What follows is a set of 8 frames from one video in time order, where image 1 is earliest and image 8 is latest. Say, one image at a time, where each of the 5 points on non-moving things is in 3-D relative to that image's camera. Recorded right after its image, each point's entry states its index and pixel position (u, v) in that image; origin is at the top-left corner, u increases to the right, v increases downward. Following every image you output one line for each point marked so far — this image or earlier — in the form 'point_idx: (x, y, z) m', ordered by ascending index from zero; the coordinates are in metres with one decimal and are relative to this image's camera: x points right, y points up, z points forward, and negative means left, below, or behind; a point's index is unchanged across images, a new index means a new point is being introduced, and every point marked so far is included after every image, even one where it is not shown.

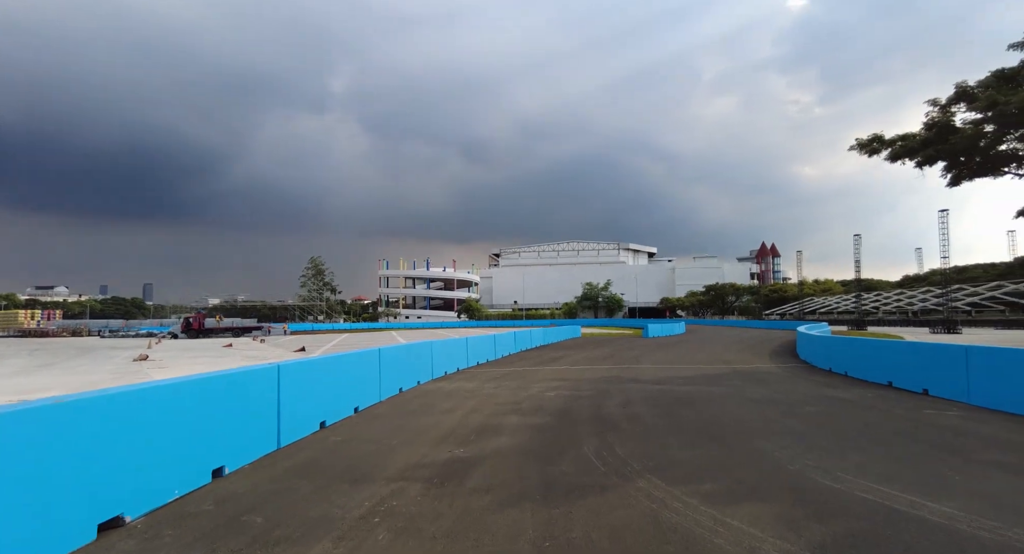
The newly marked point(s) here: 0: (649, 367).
0: (+4.9, -3.2, +17.8) m
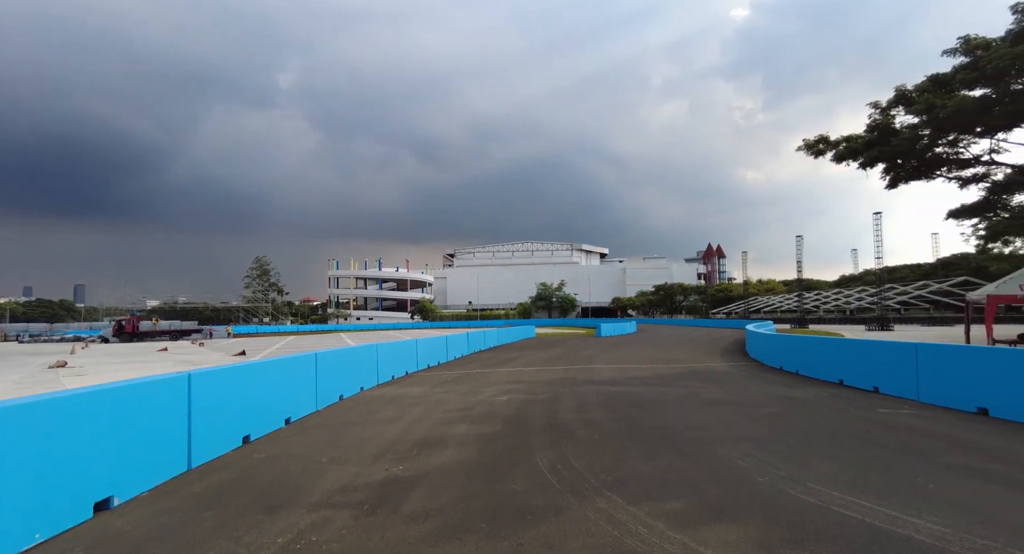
0: (+3.2, -3.1, +17.4) m
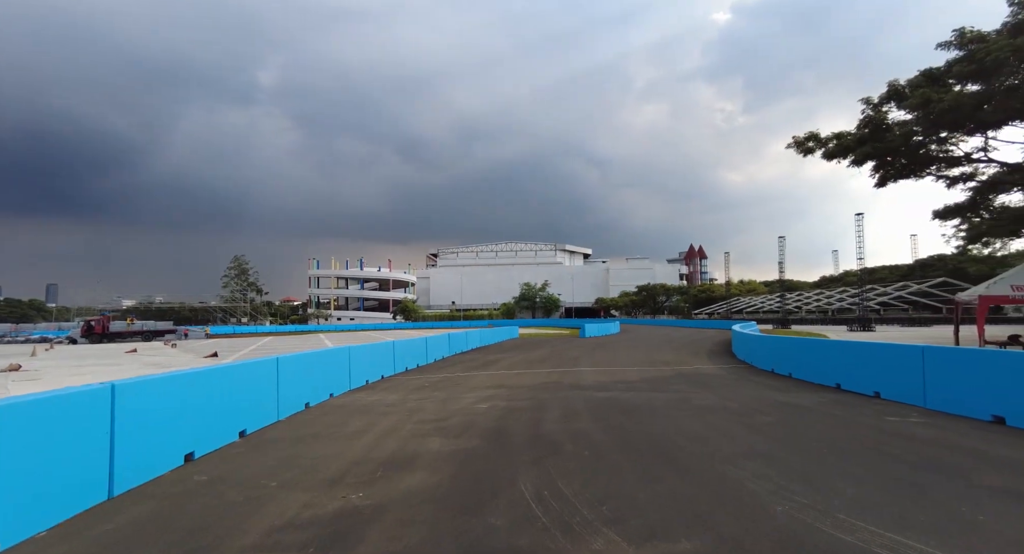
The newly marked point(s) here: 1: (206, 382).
0: (+2.6, -3.1, +16.6) m
1: (-5.3, -1.8, +8.7) m
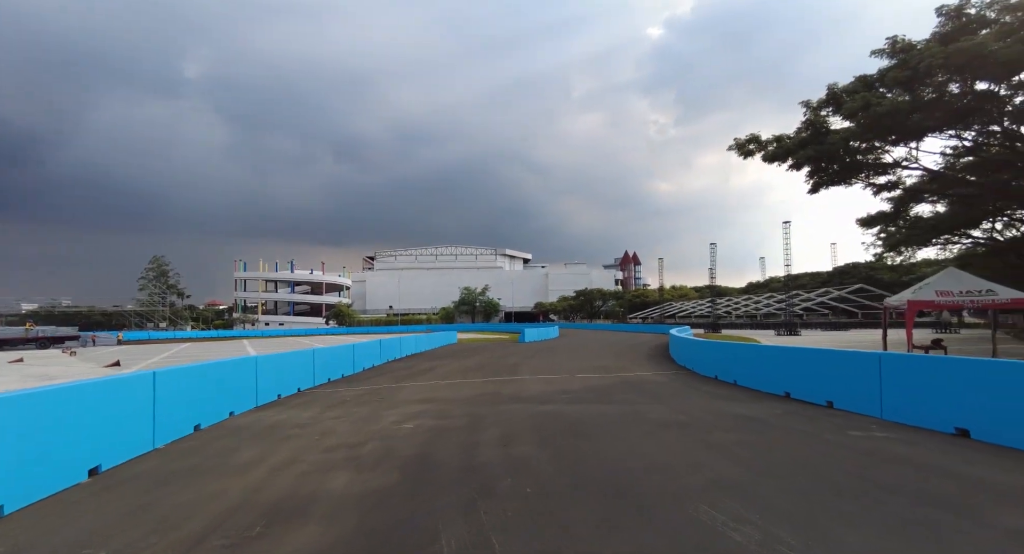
0: (+0.6, -3.1, +15.4) m
1: (-6.3, -1.7, +6.6) m
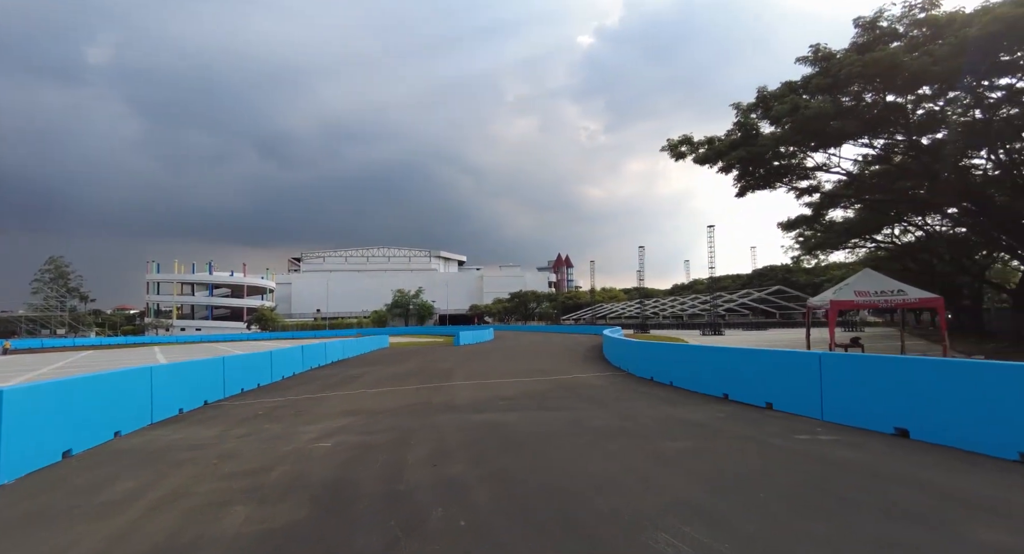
0: (-1.3, -3.1, +14.5) m
1: (-7.0, -1.7, +4.9) m
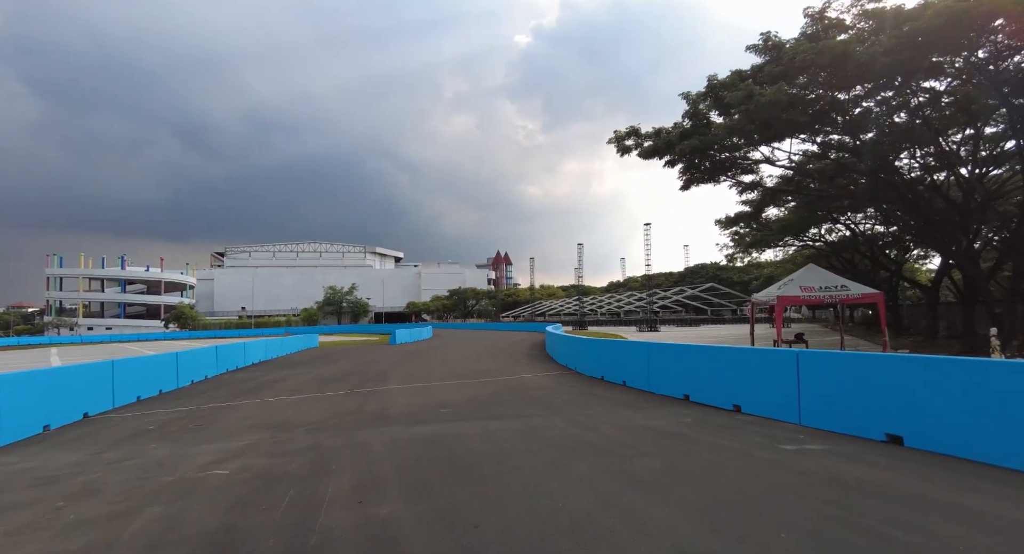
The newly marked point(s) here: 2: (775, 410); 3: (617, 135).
0: (-2.8, -2.9, +12.8) m
1: (-7.3, -1.5, +2.6) m
2: (+4.6, -2.3, +8.7) m
3: (+4.2, +5.5, +18.9) m
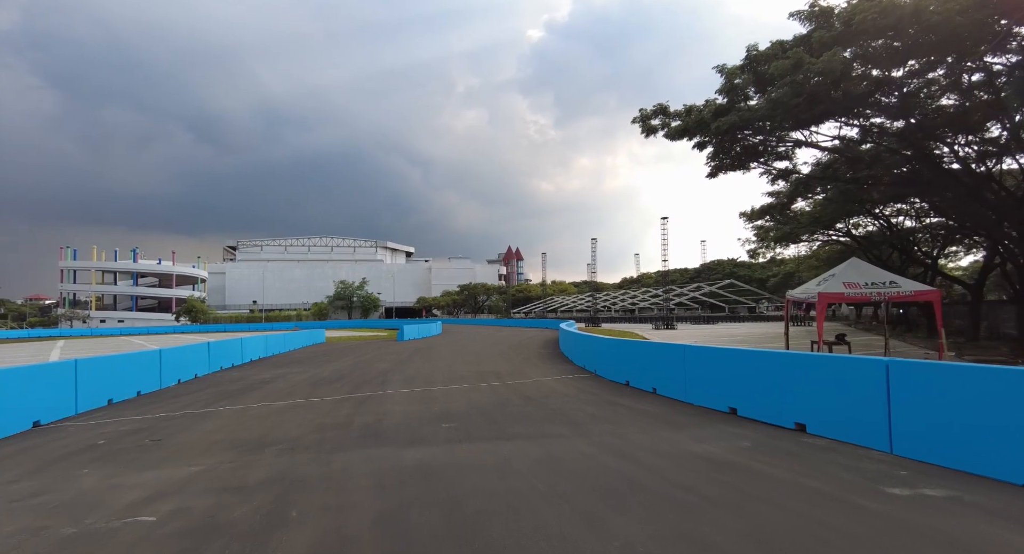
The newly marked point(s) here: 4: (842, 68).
0: (-2.5, -2.7, +11.4) m
1: (-7.2, -1.3, +1.2) m
2: (+4.8, -2.2, +7.1) m
3: (+4.7, +5.7, +17.2) m
4: (+8.6, +5.4, +13.2) m
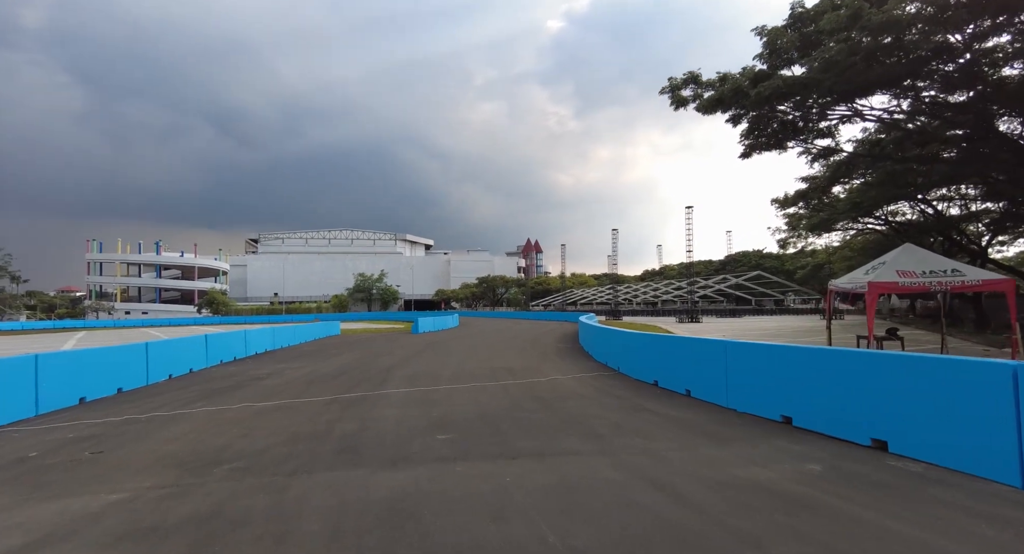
0: (-2.3, -2.4, +10.1) m
1: (-7.4, -1.2, +0.1) m
2: (+4.8, -1.9, +5.5) m
3: (+5.1, +6.1, +15.5) m
4: (+8.9, +5.7, +11.4) m
